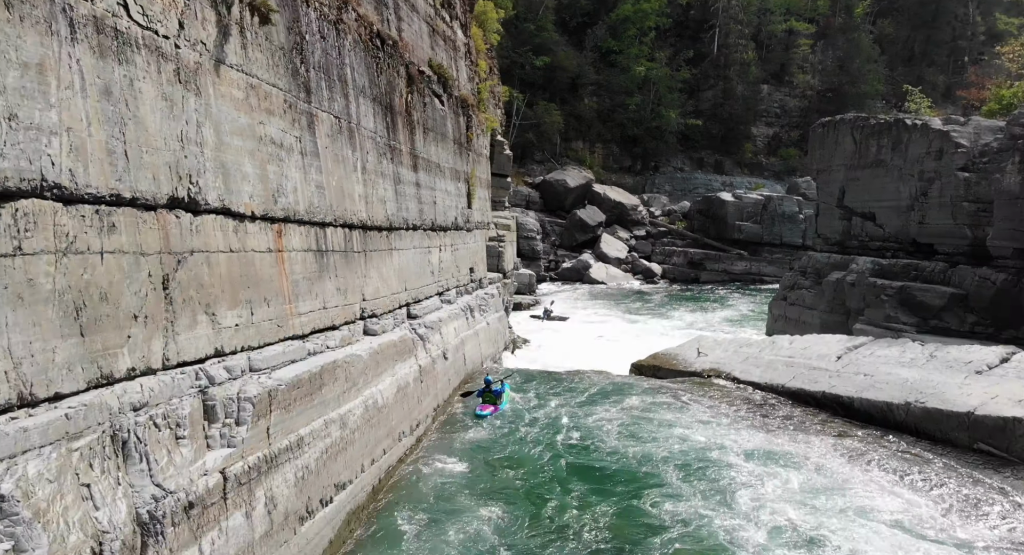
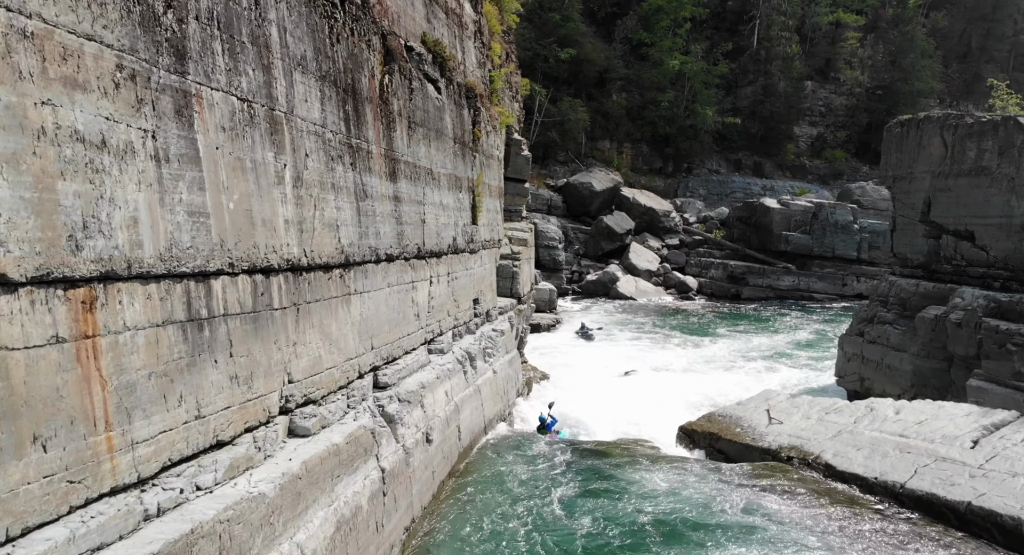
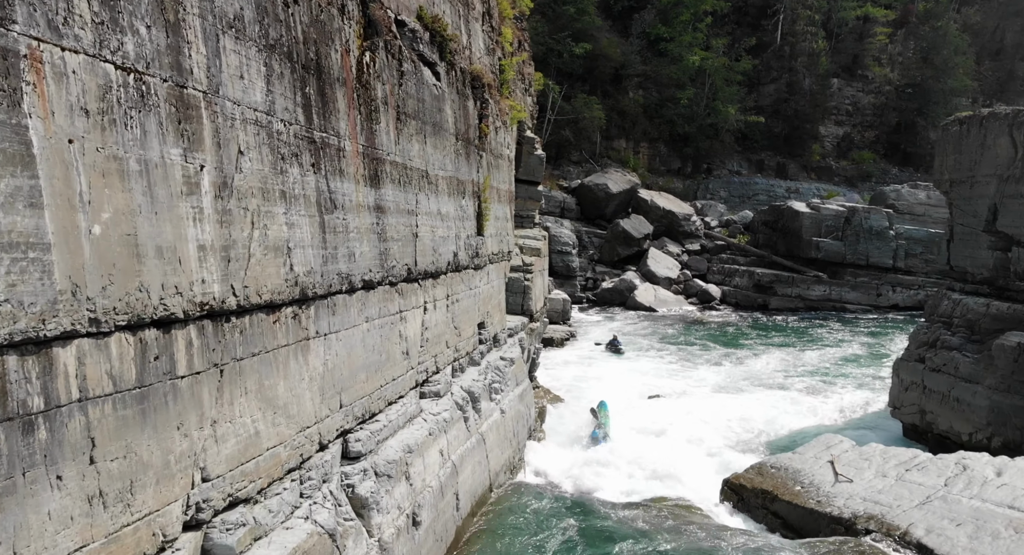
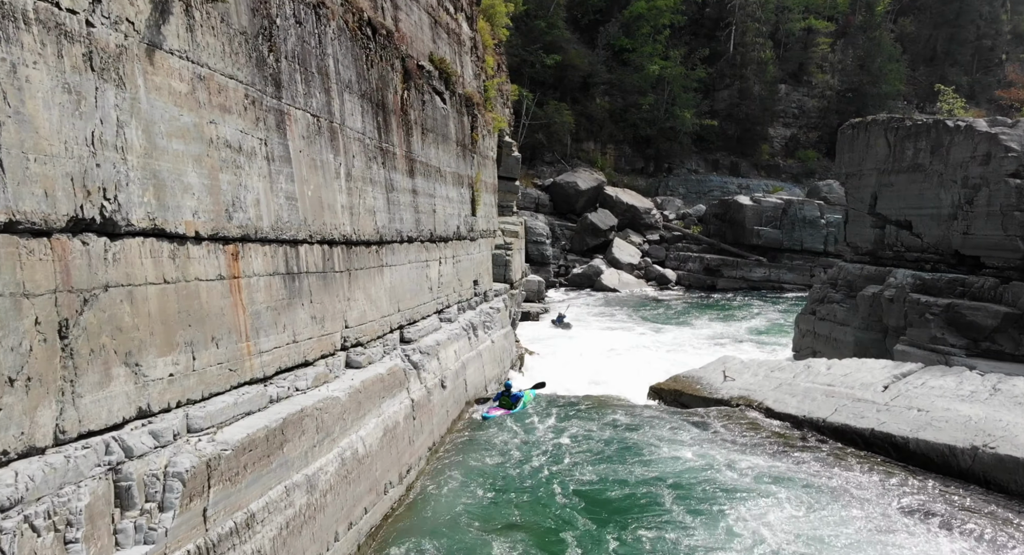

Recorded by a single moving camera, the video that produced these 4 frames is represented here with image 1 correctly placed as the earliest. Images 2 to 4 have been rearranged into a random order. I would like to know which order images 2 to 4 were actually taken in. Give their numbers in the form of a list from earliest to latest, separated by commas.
4, 2, 3
